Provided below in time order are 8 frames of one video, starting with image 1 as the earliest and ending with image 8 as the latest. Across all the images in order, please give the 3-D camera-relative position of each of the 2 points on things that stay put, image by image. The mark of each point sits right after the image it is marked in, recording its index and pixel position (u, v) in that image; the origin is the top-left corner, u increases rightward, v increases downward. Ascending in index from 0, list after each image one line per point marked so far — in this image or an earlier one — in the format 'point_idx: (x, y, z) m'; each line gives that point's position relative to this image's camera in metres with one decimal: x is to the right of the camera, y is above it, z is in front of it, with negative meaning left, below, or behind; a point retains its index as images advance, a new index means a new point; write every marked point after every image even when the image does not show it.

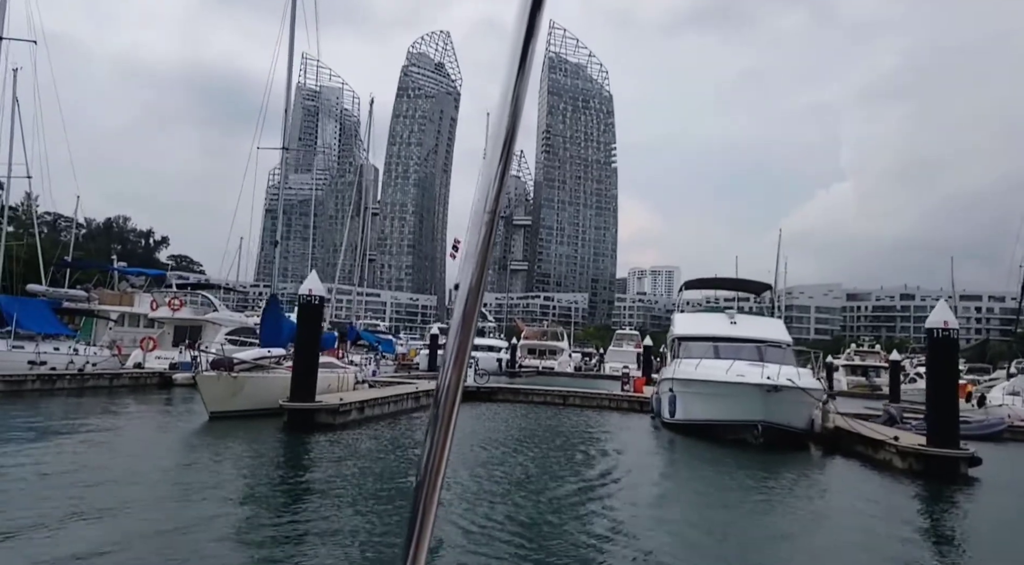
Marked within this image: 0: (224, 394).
0: (-6.1, -2.3, +15.4) m
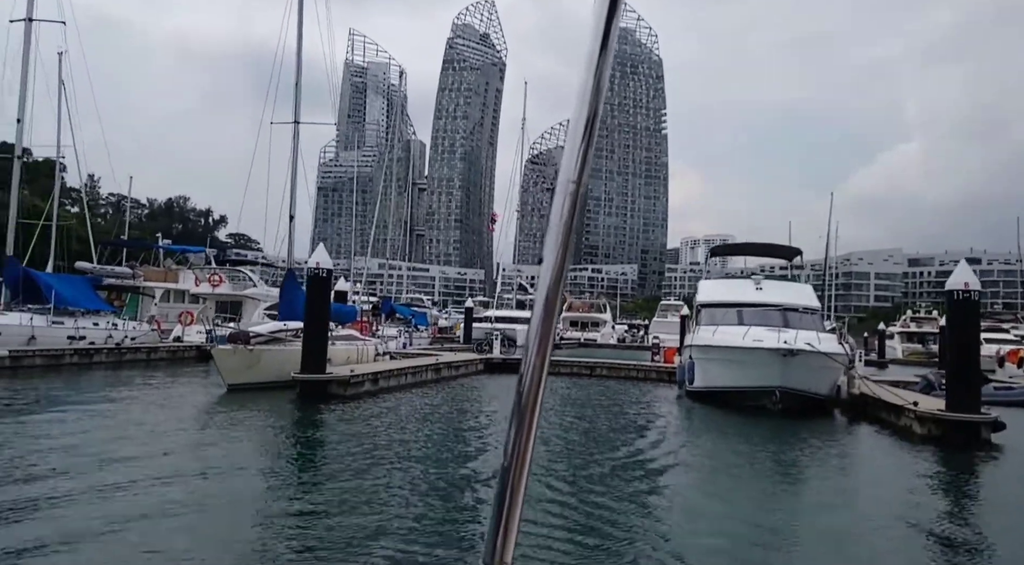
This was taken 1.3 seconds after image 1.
0: (-5.8, -1.7, +15.7) m
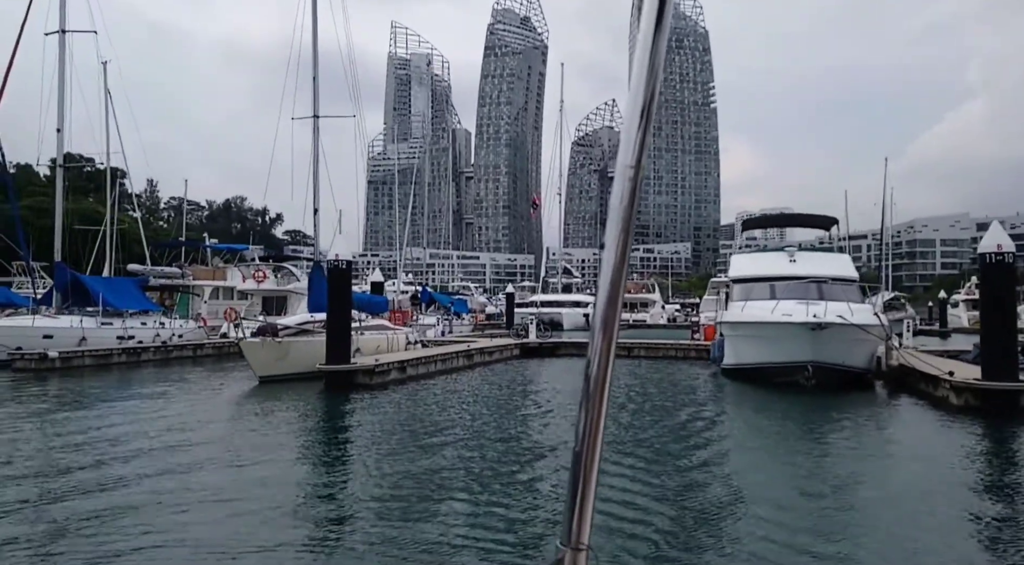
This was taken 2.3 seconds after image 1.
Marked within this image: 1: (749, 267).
0: (-5.3, -1.6, +16.0) m
1: (+6.2, +0.4, +19.4) m
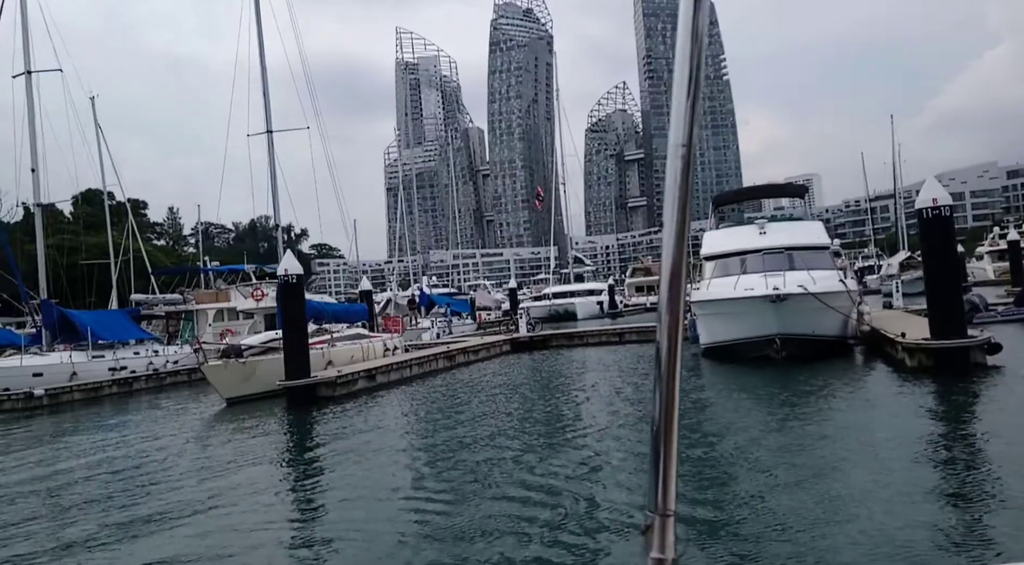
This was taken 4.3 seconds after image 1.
0: (-6.0, -2.1, +16.0) m
1: (+5.4, +1.0, +19.1) m
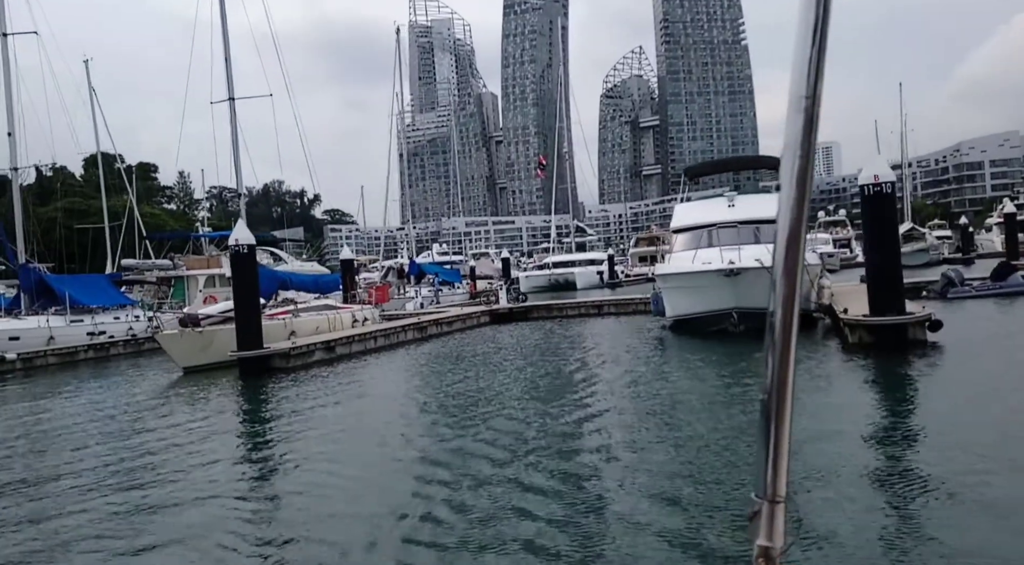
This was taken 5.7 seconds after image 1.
0: (-6.9, -1.4, +16.0) m
1: (+4.5, +1.7, +18.8) m
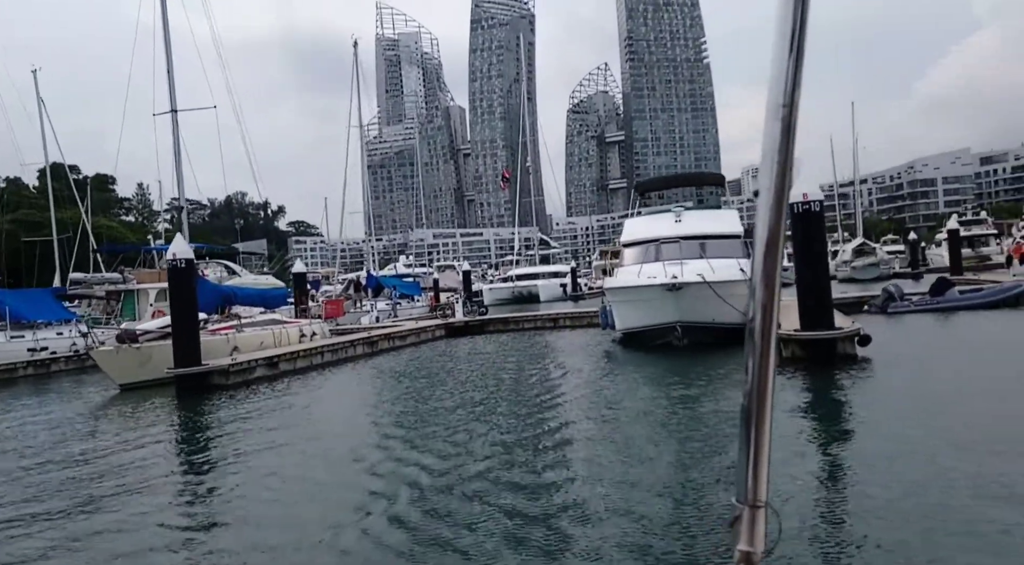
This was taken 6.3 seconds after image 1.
0: (-8.0, -1.7, +15.6) m
1: (+3.2, +1.3, +19.0) m
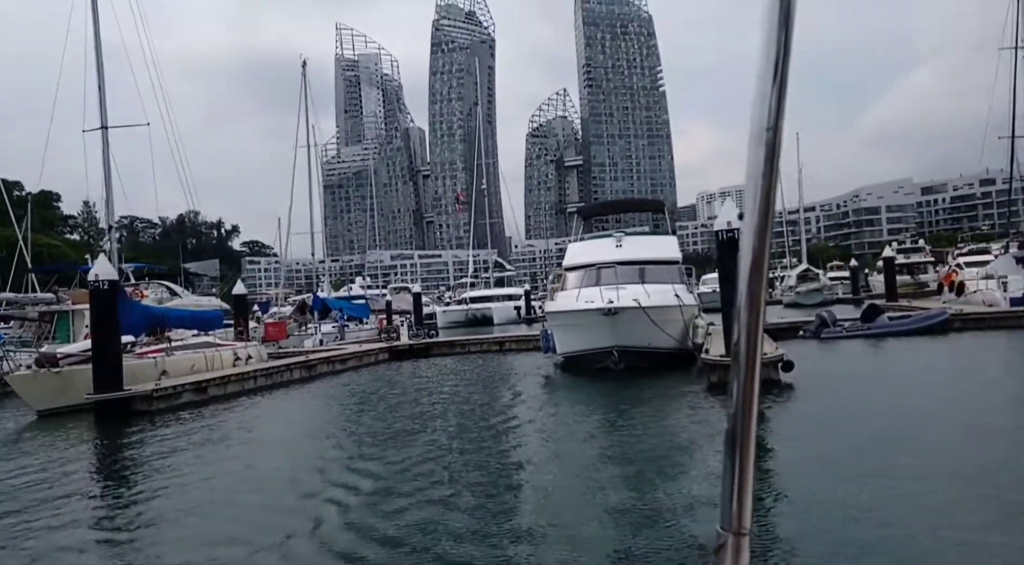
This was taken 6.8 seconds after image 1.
0: (-9.3, -2.1, +15.0) m
1: (+1.7, +0.7, +19.1) m
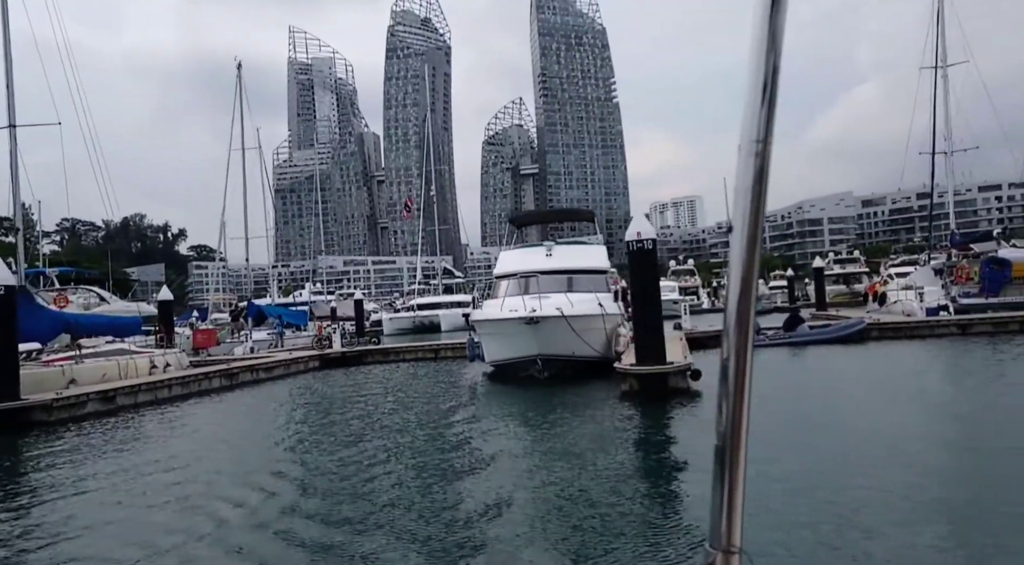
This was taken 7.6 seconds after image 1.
0: (-10.9, -2.2, +14.2) m
1: (-0.1, +0.5, +19.0) m
